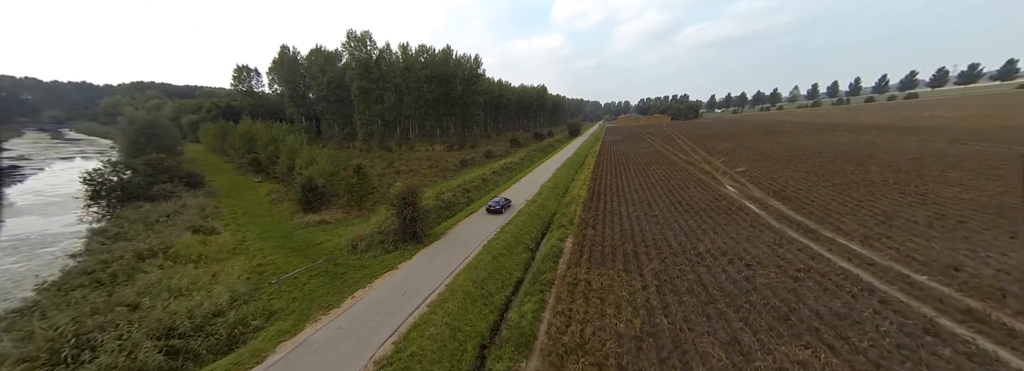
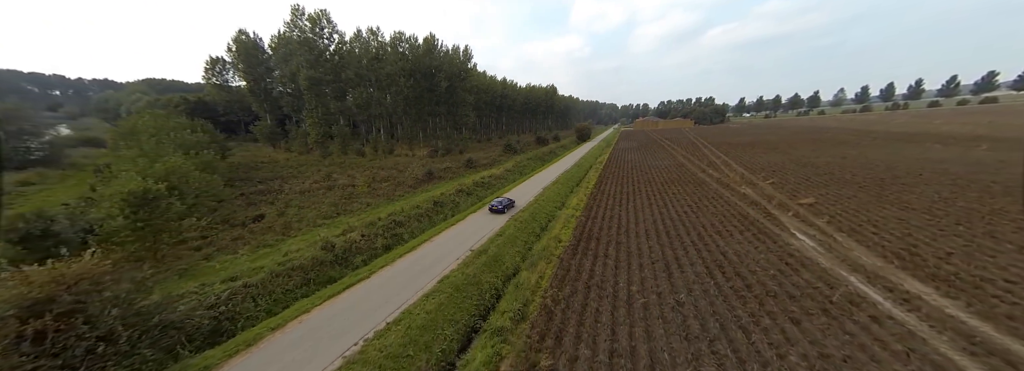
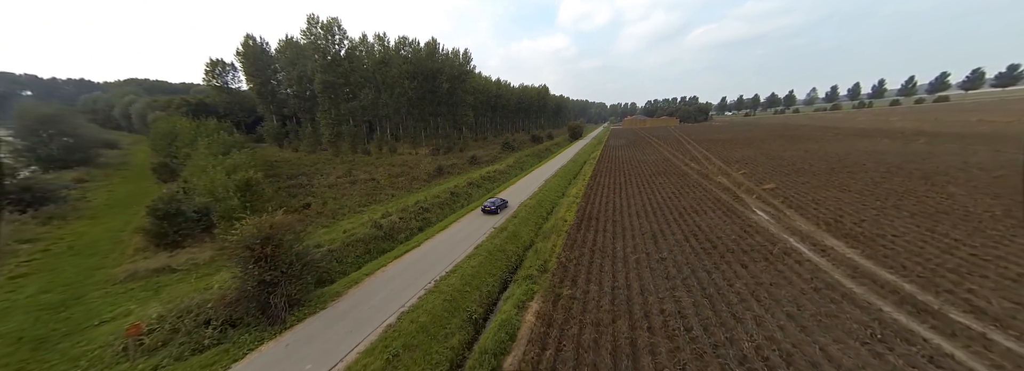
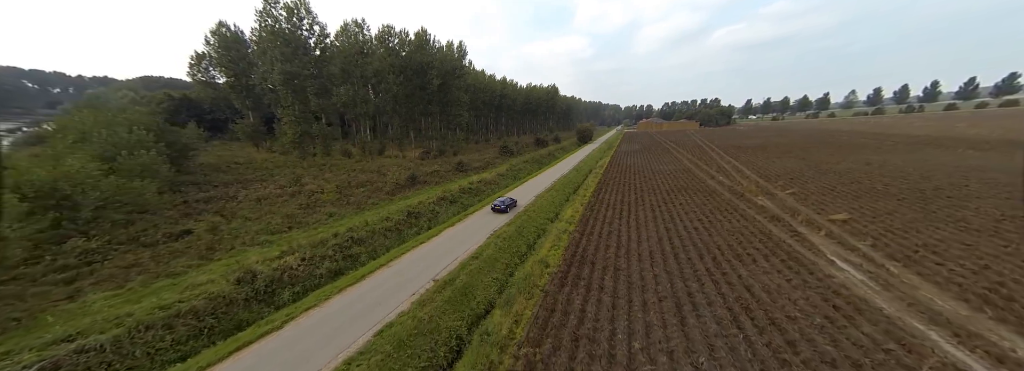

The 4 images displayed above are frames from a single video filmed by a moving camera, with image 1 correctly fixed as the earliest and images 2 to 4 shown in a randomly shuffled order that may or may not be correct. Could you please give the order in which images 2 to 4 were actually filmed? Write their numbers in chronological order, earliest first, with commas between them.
3, 2, 4
